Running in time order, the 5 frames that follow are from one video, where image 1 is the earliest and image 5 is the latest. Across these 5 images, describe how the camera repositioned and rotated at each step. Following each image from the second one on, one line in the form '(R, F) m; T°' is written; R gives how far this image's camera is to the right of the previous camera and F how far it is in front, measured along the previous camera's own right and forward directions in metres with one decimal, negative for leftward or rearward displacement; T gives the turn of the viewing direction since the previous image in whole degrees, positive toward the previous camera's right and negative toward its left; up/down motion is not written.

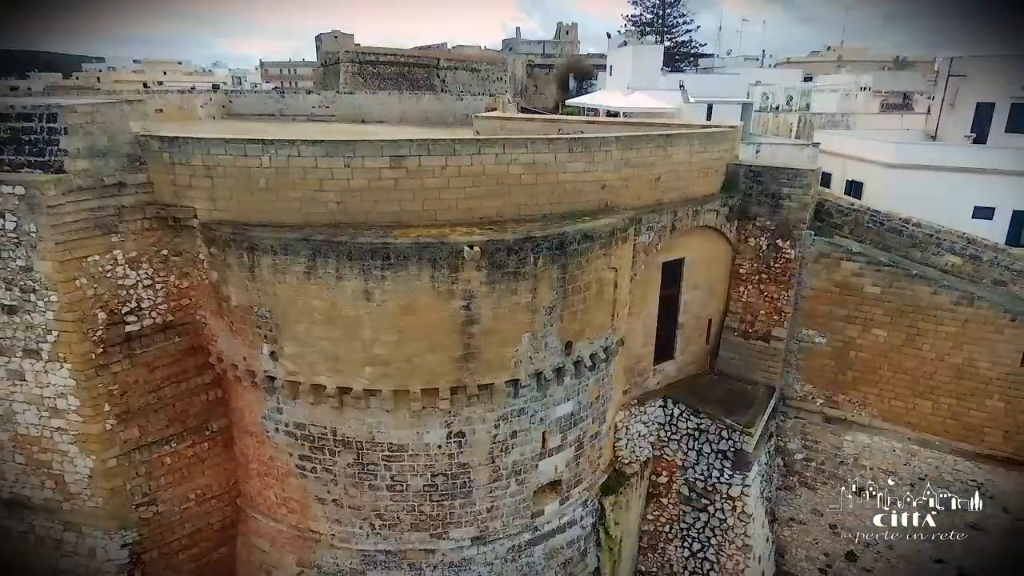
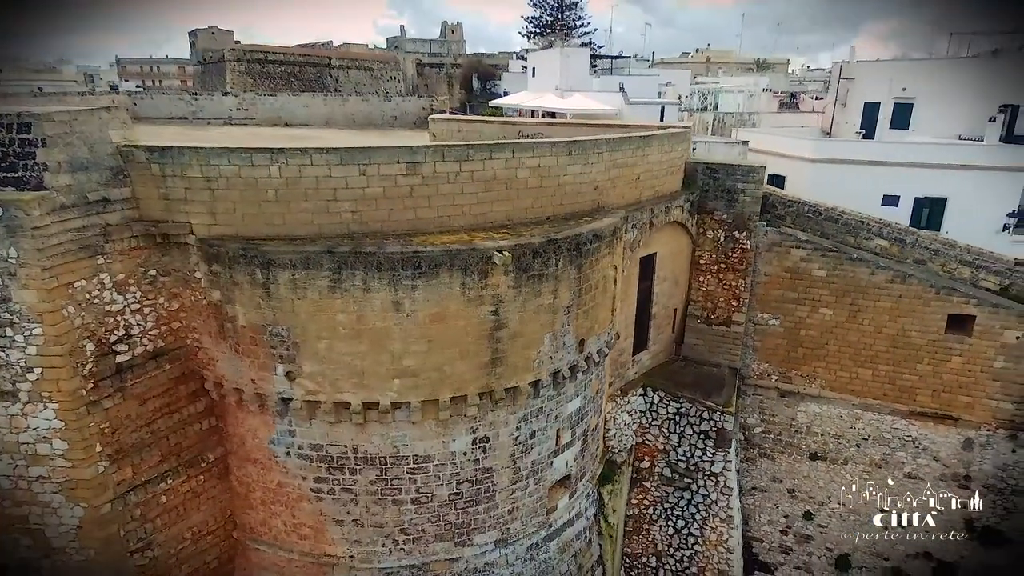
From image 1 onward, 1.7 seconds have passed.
(-1.4, +0.1) m; +10°
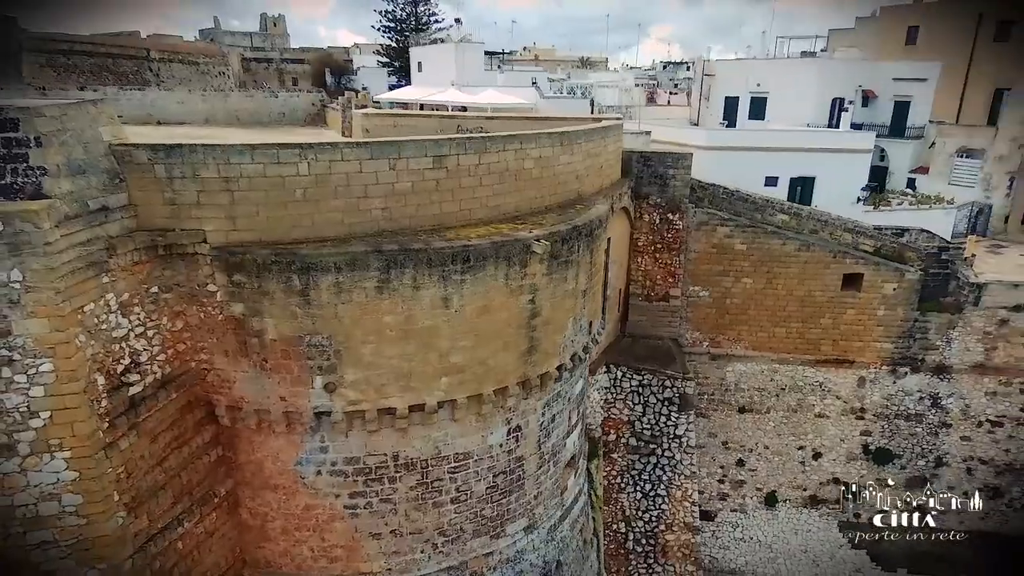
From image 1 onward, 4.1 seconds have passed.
(-2.0, +0.2) m; +15°
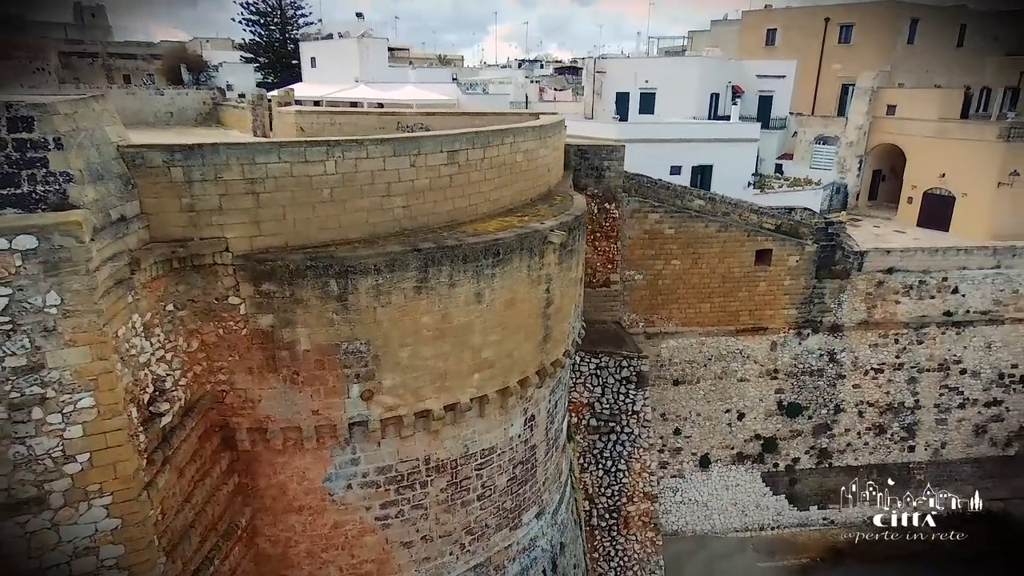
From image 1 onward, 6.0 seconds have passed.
(-1.6, +0.1) m; +13°
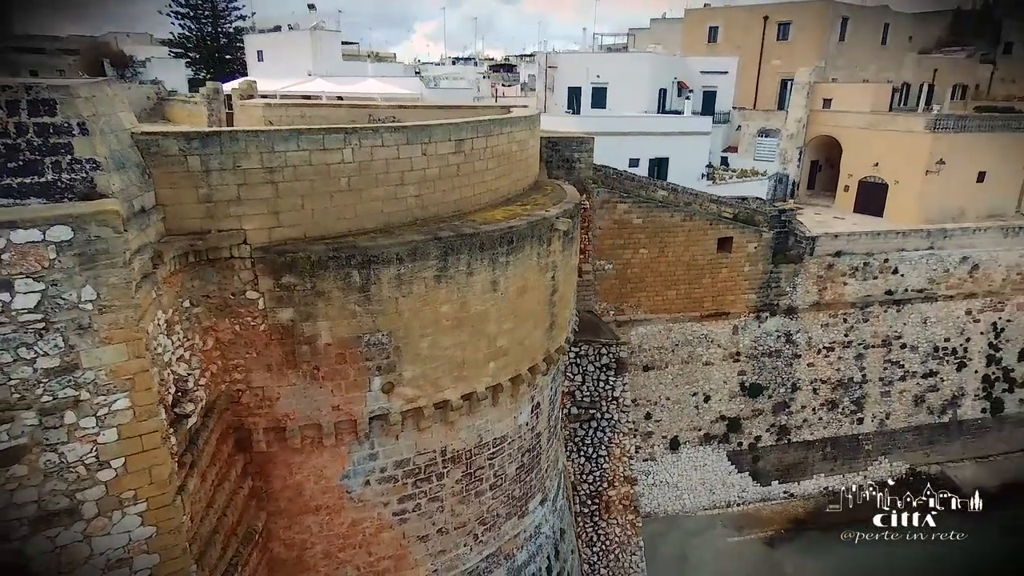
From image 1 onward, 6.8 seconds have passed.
(-0.8, 0.0) m; +6°
